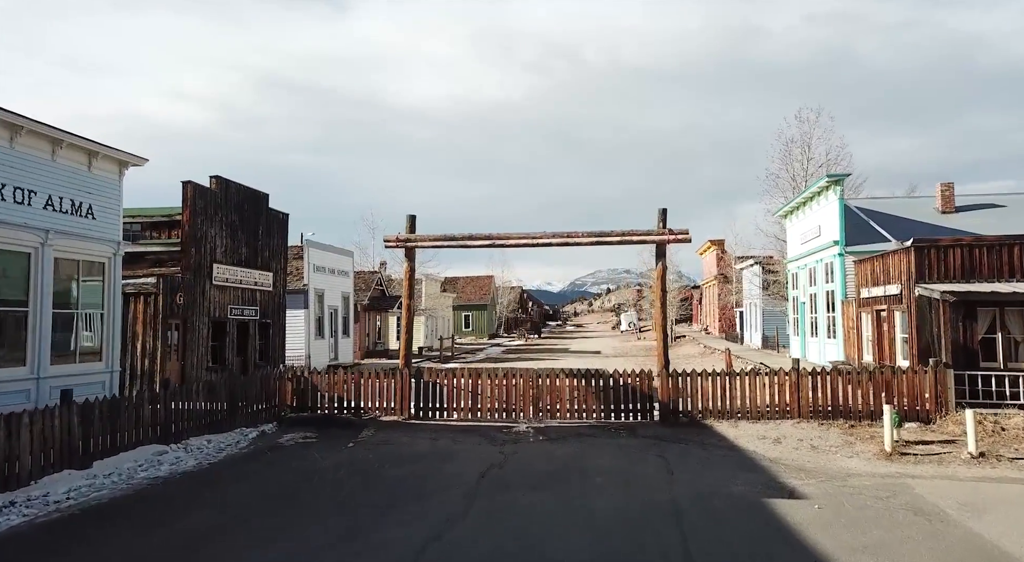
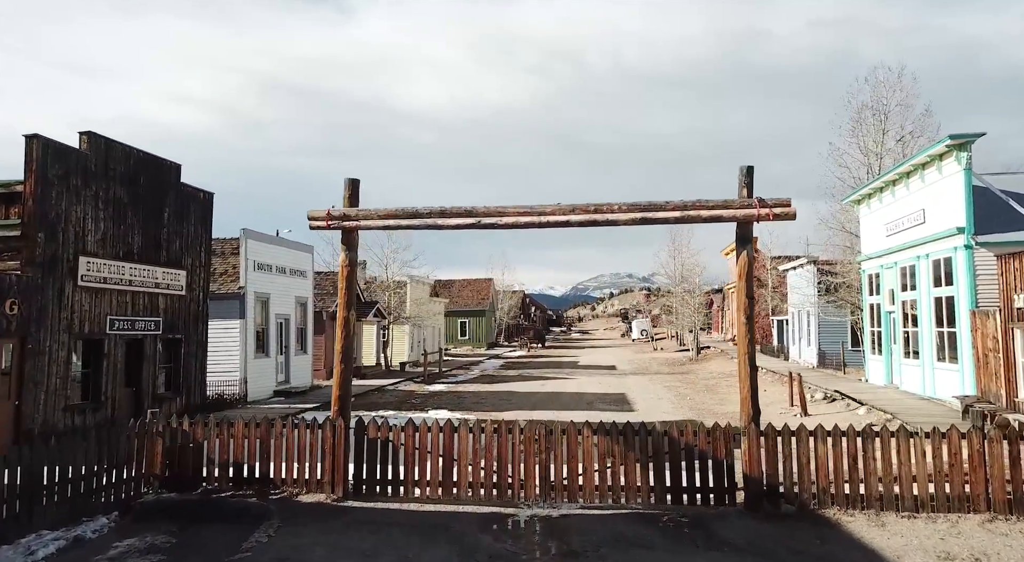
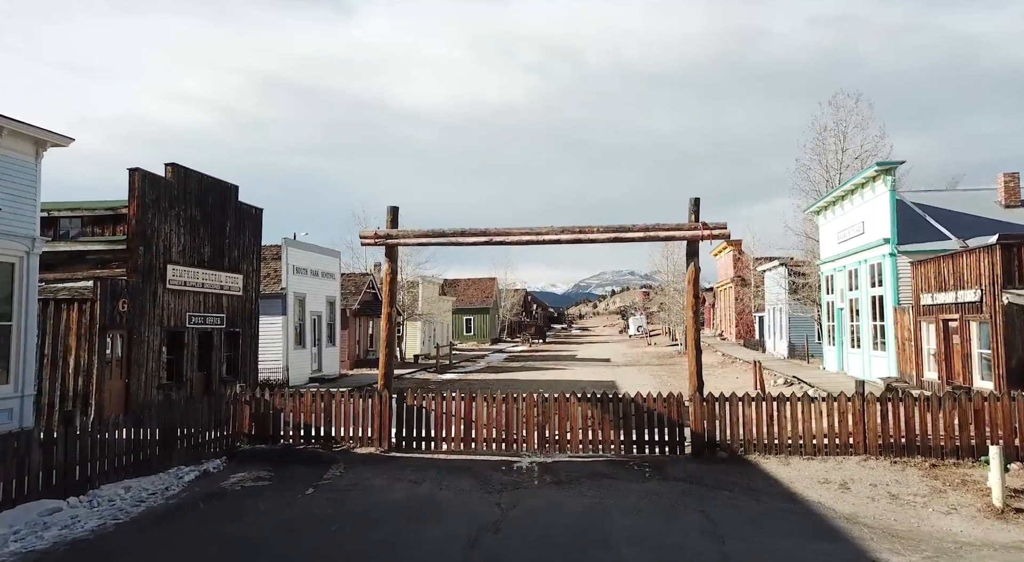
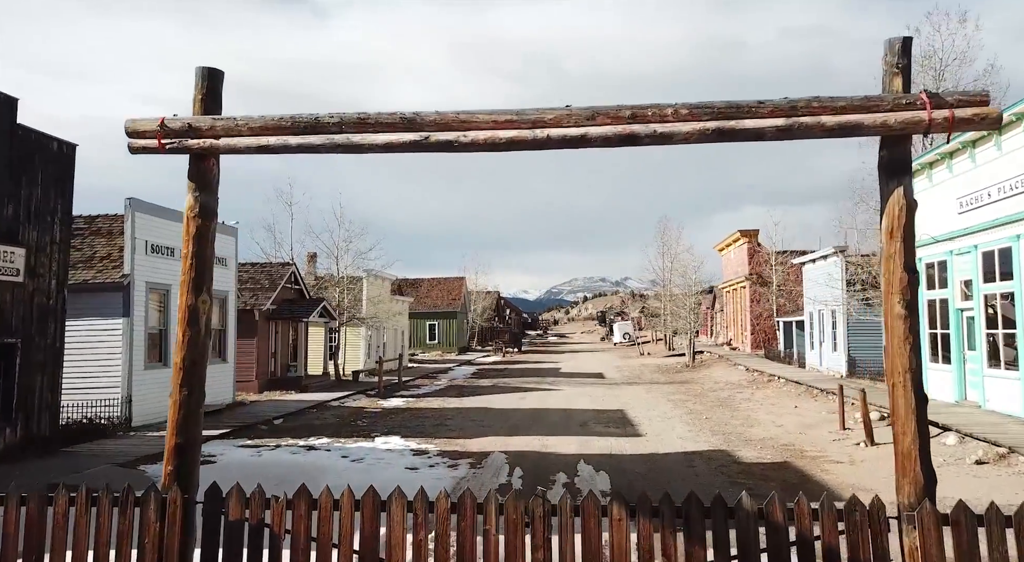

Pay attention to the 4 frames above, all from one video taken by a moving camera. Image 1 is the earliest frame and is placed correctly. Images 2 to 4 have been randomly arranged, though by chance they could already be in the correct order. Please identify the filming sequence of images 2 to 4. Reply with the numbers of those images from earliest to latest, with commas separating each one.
3, 2, 4
